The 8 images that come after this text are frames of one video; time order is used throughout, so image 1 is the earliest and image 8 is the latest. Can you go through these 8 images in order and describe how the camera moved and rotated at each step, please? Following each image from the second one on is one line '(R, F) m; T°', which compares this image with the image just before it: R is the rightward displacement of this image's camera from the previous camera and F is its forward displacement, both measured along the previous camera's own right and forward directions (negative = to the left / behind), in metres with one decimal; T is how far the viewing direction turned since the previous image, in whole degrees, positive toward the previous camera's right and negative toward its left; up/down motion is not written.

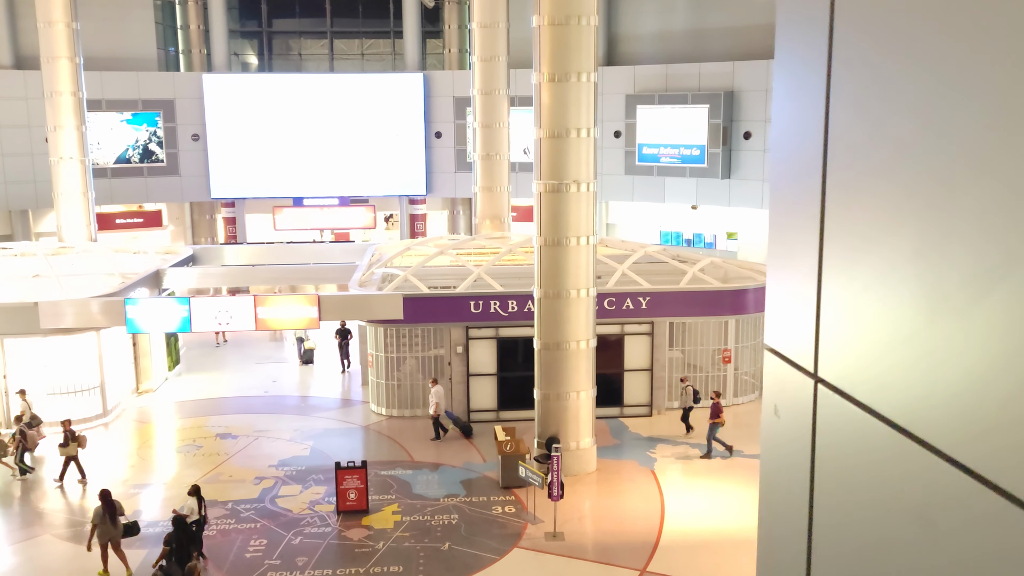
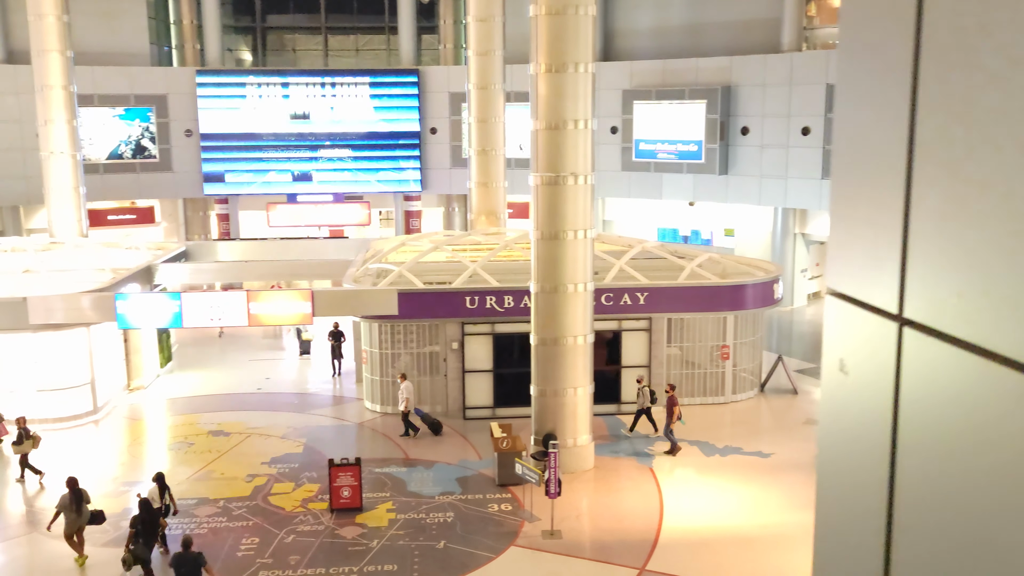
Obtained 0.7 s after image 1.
(0.0, +0.2) m; 0°
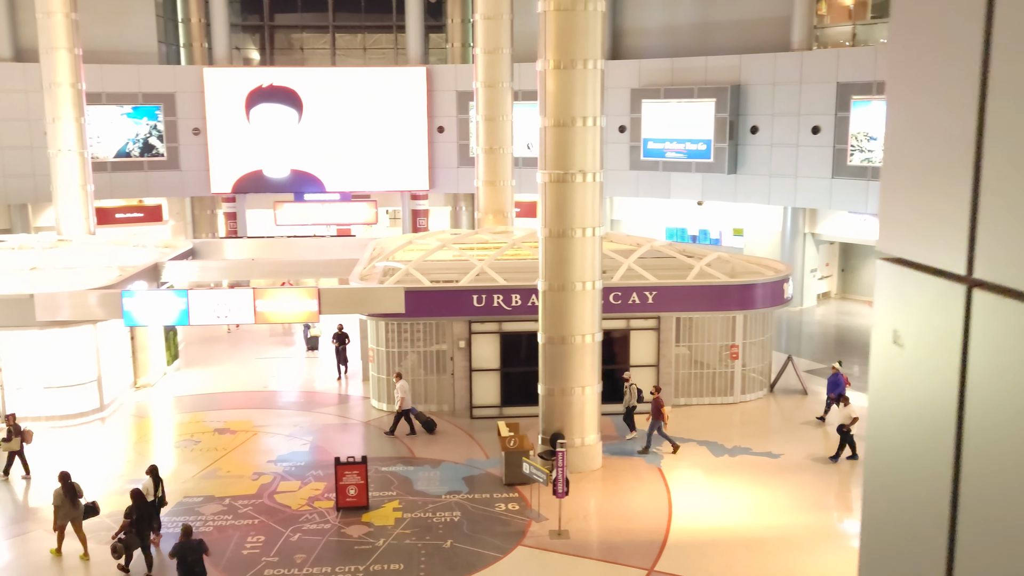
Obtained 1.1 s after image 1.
(0.0, +0.1) m; 0°
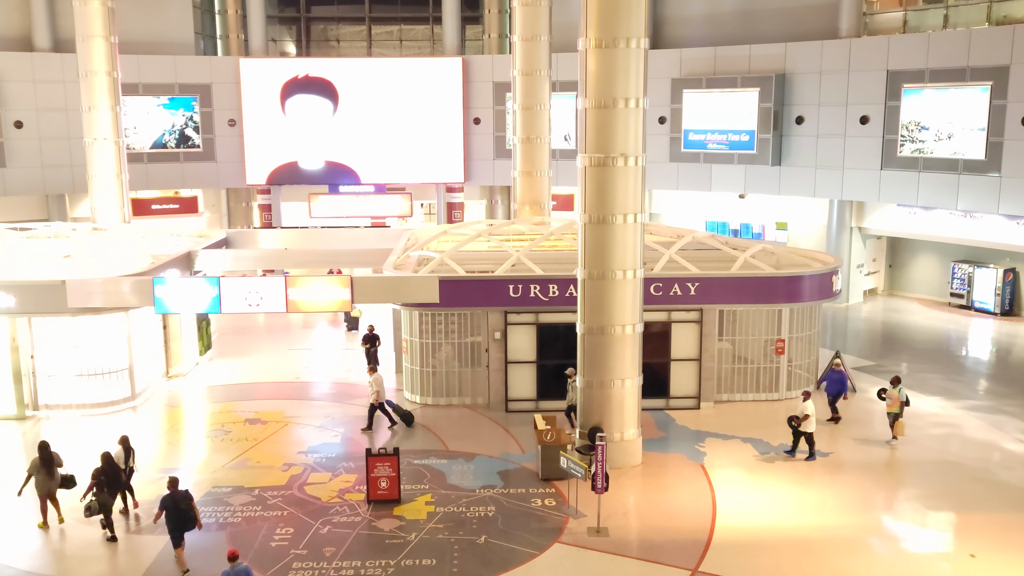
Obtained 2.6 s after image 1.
(-0.1, +0.5) m; -2°
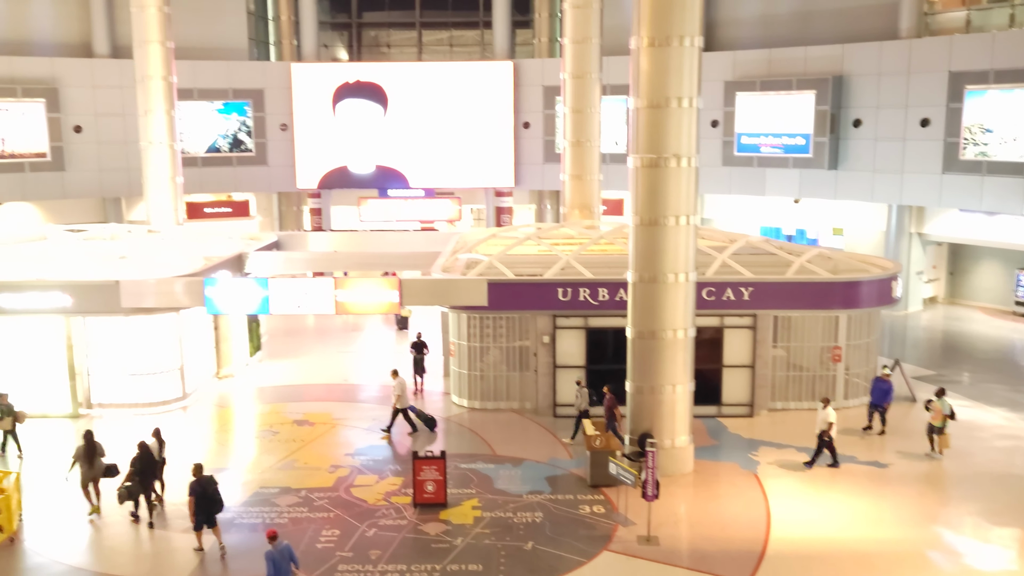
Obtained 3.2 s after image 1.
(0.0, +0.2) m; -3°
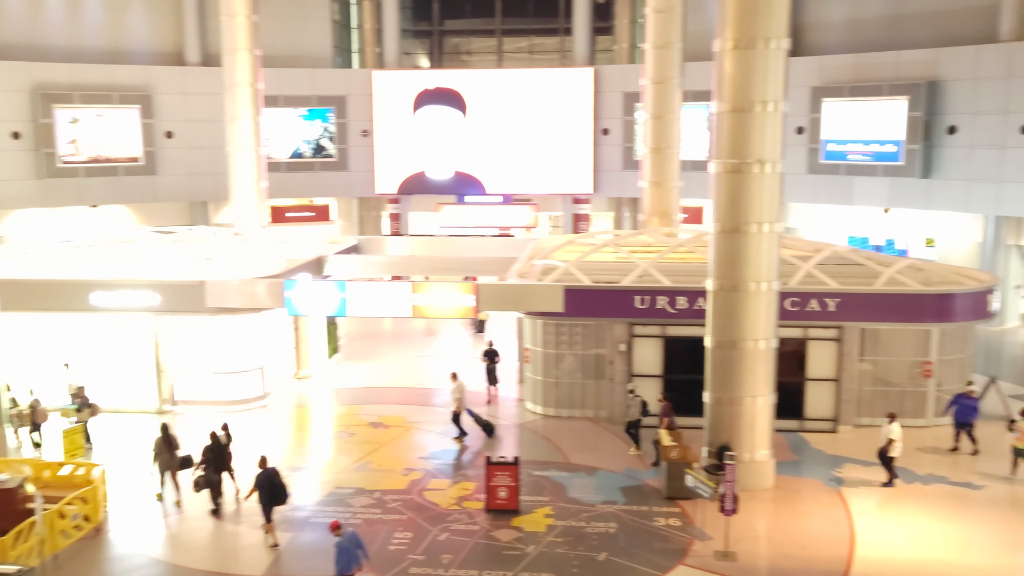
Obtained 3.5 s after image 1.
(0.0, +0.1) m; -5°
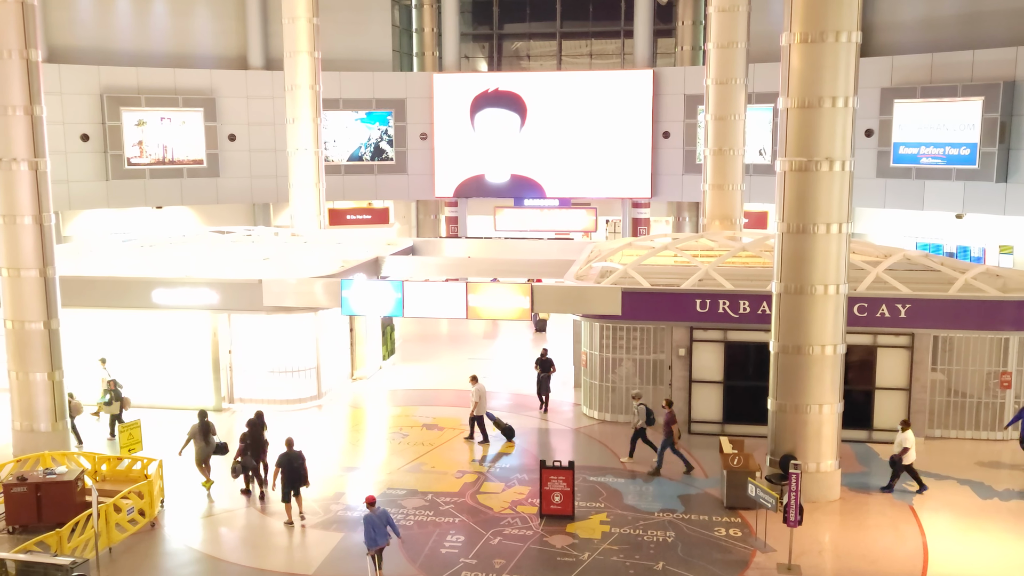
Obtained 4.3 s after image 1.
(0.0, +0.3) m; -4°
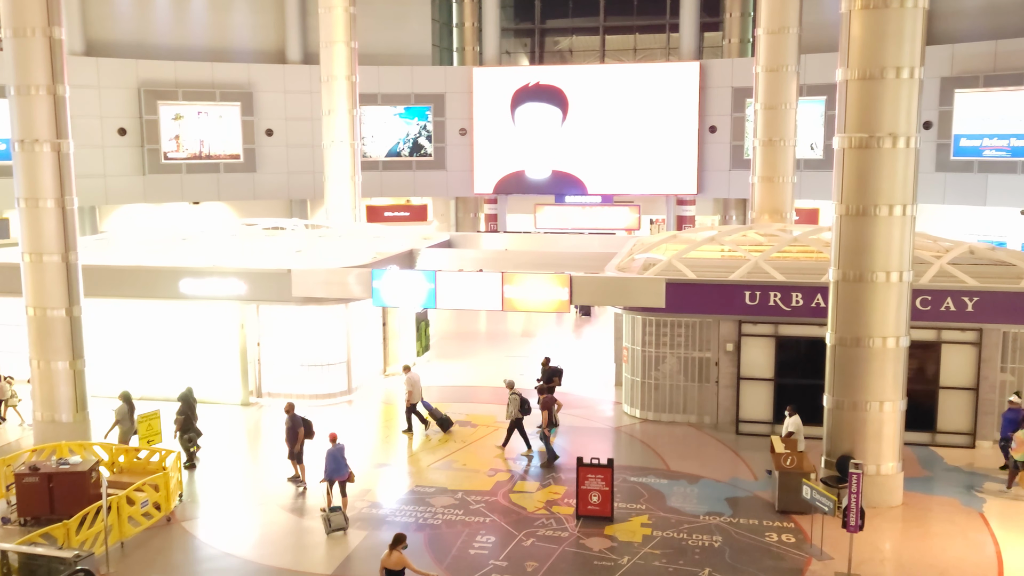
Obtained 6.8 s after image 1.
(+0.1, +0.8) m; -3°
